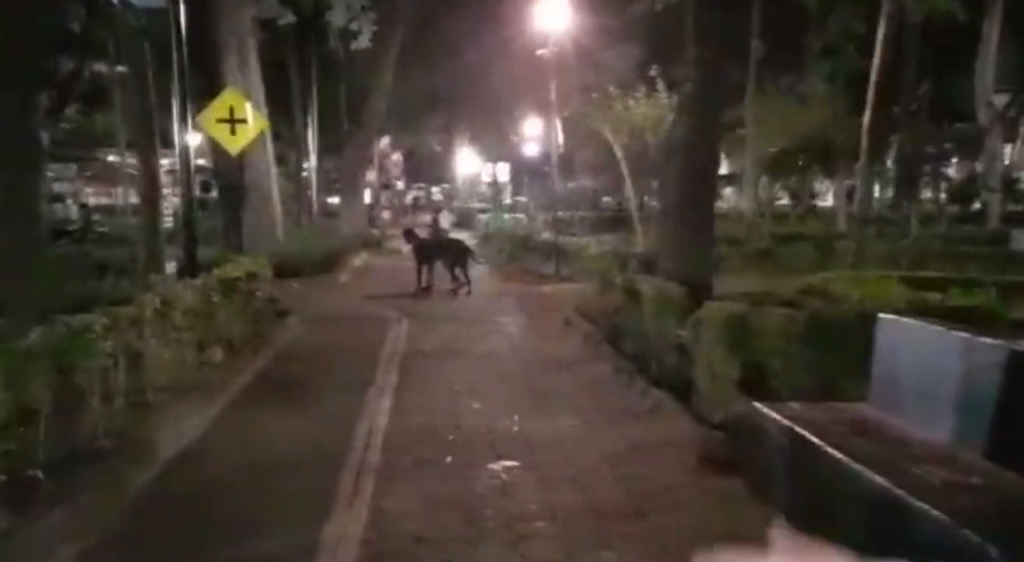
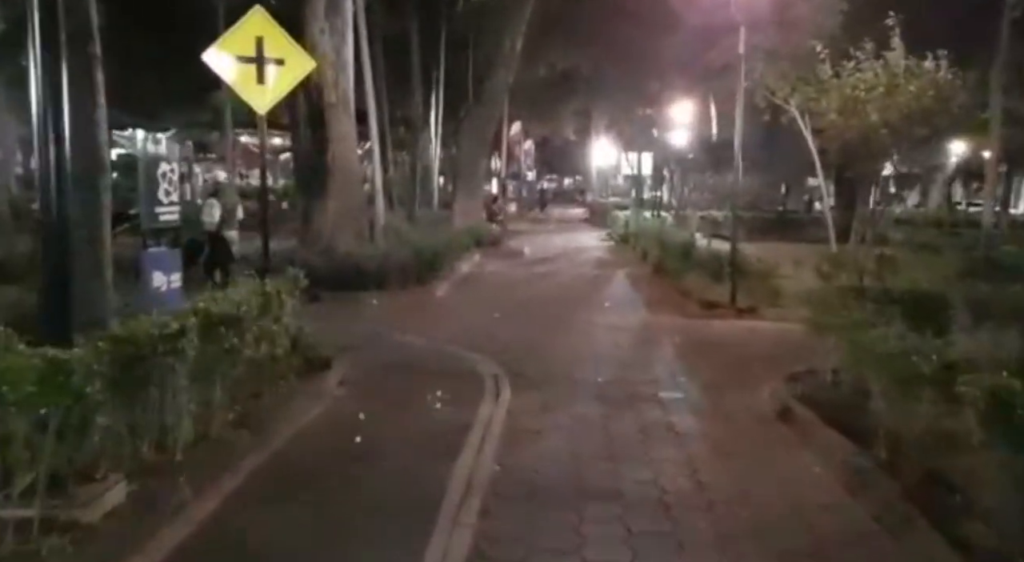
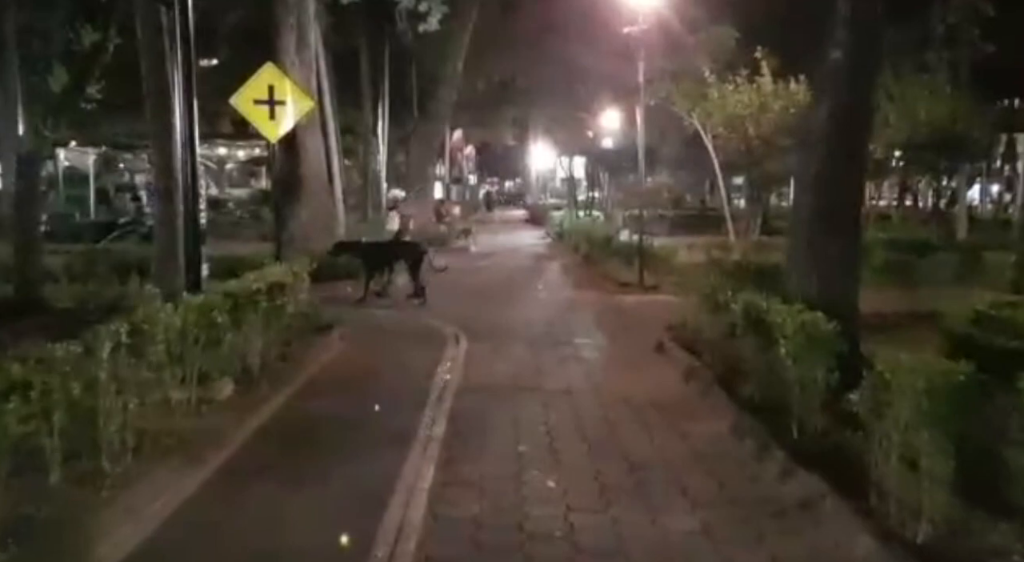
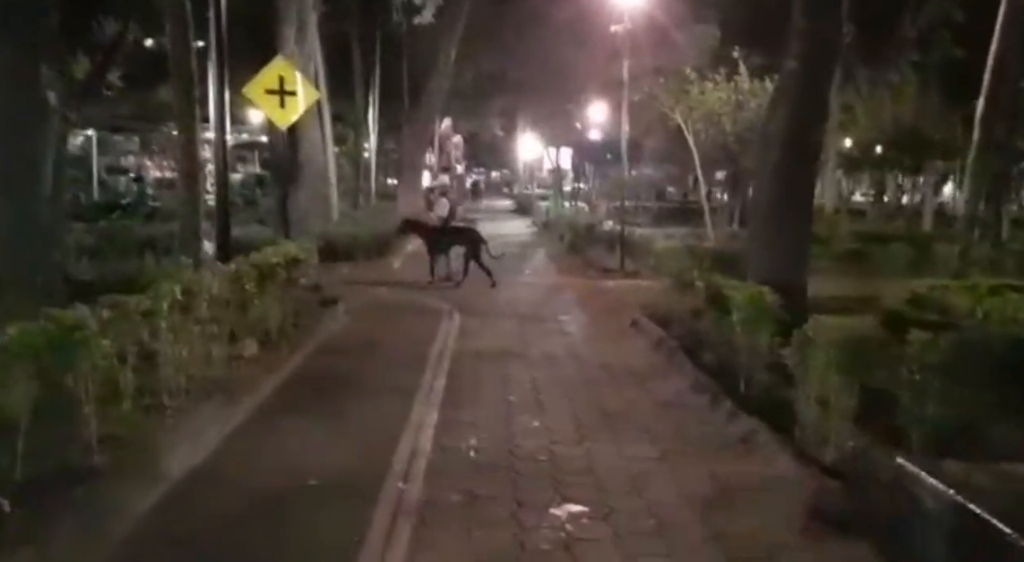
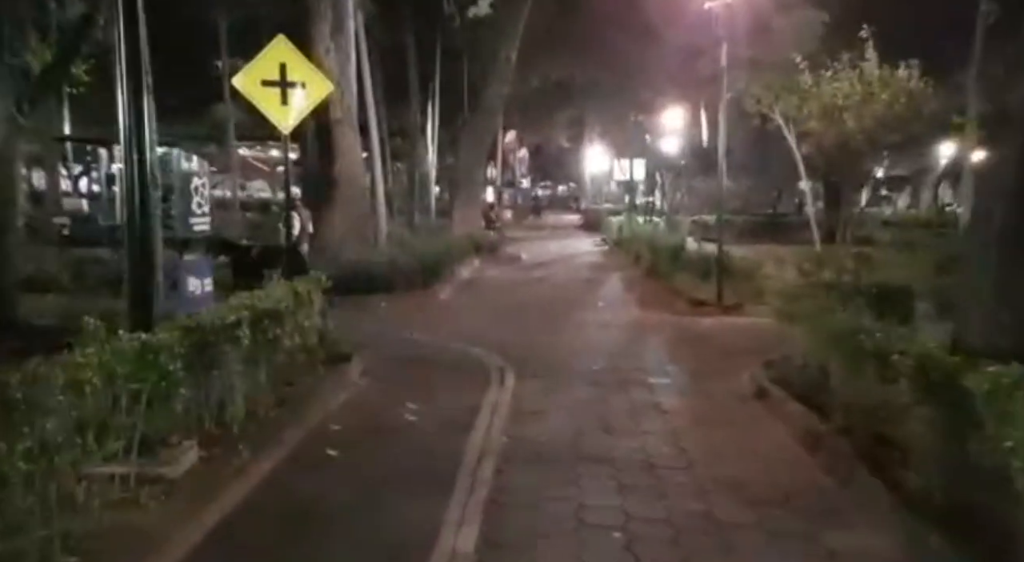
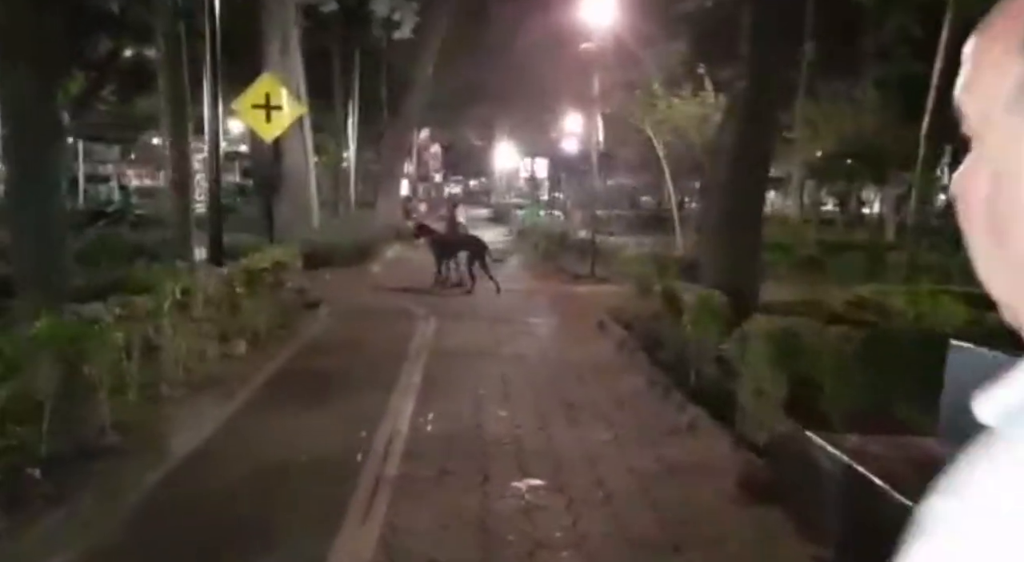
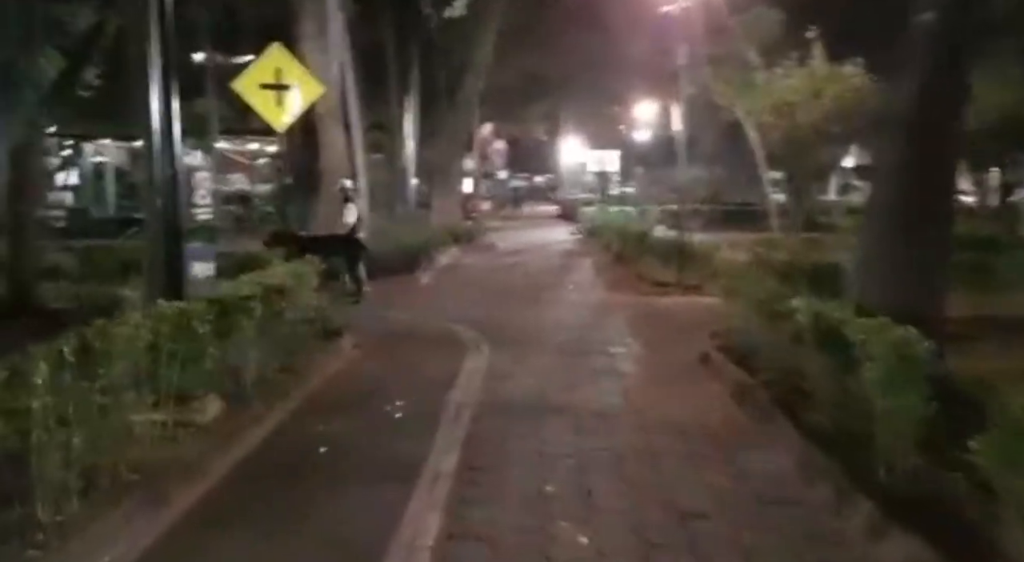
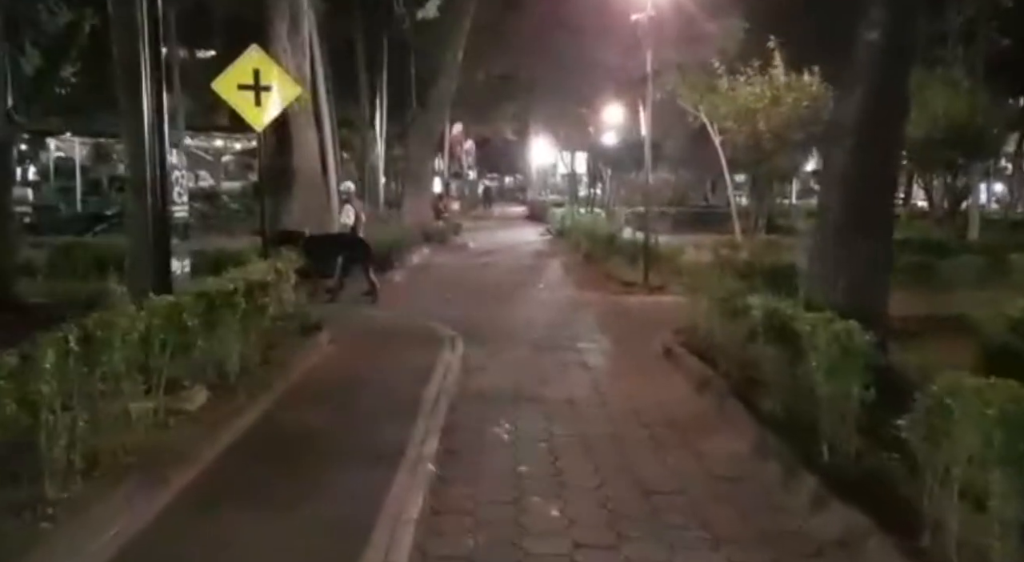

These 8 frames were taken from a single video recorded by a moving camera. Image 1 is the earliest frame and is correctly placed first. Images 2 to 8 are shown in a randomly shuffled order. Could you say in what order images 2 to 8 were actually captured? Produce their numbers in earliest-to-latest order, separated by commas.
6, 4, 3, 8, 7, 5, 2
